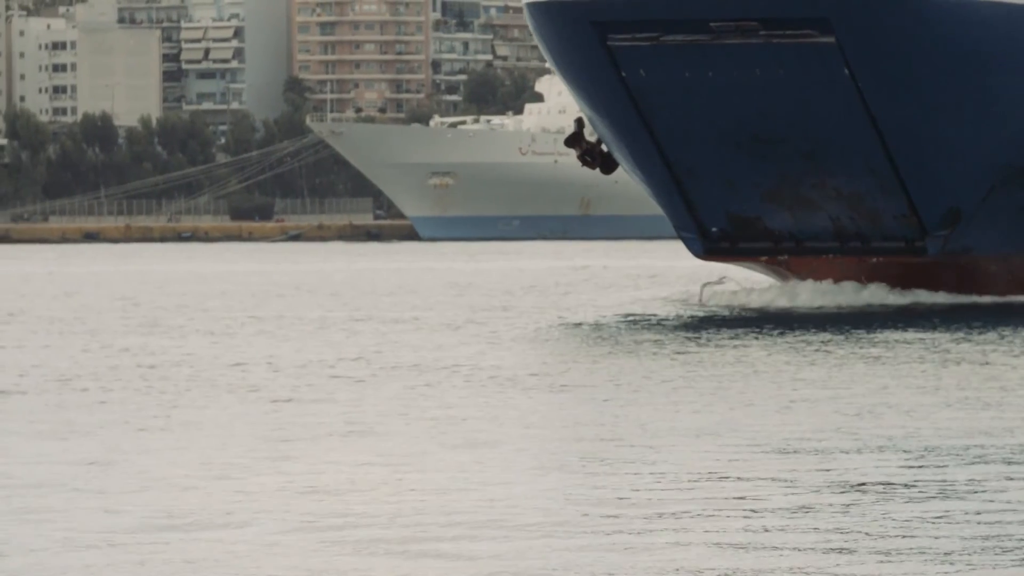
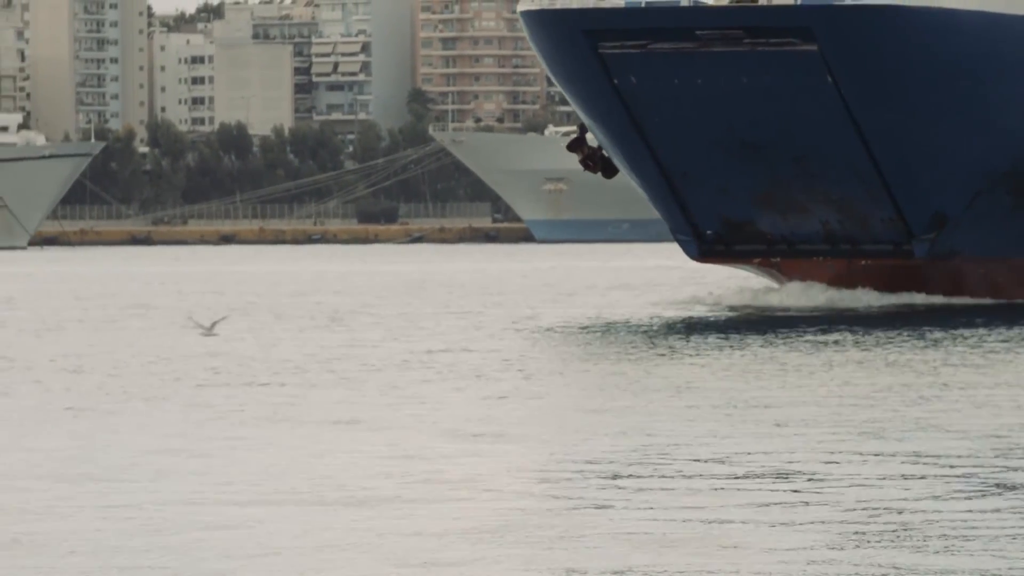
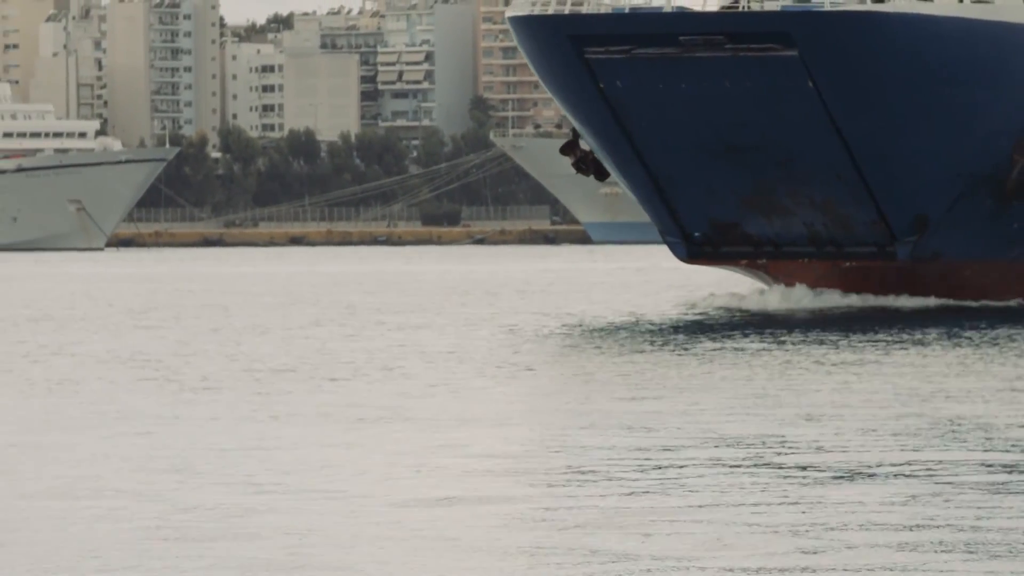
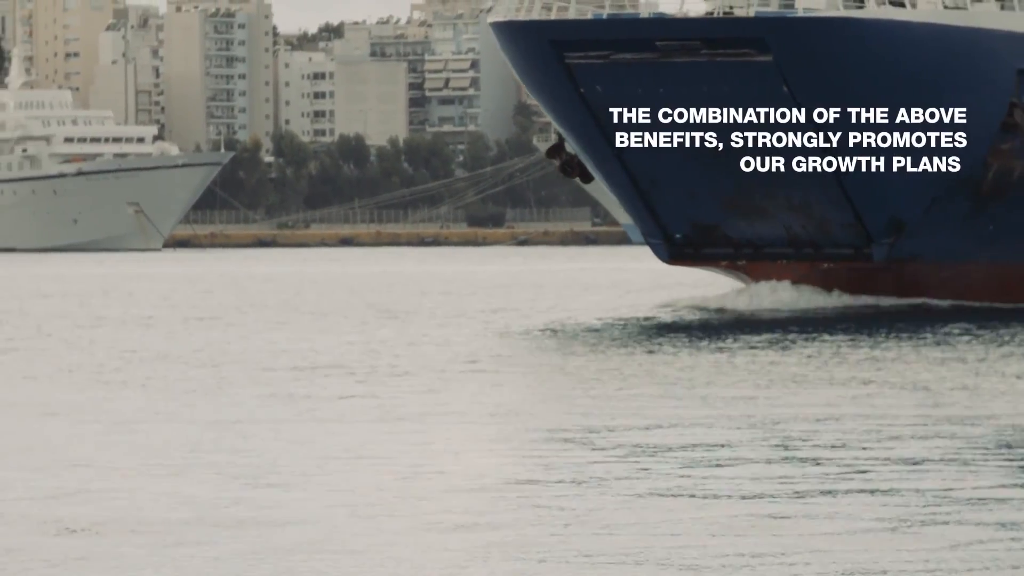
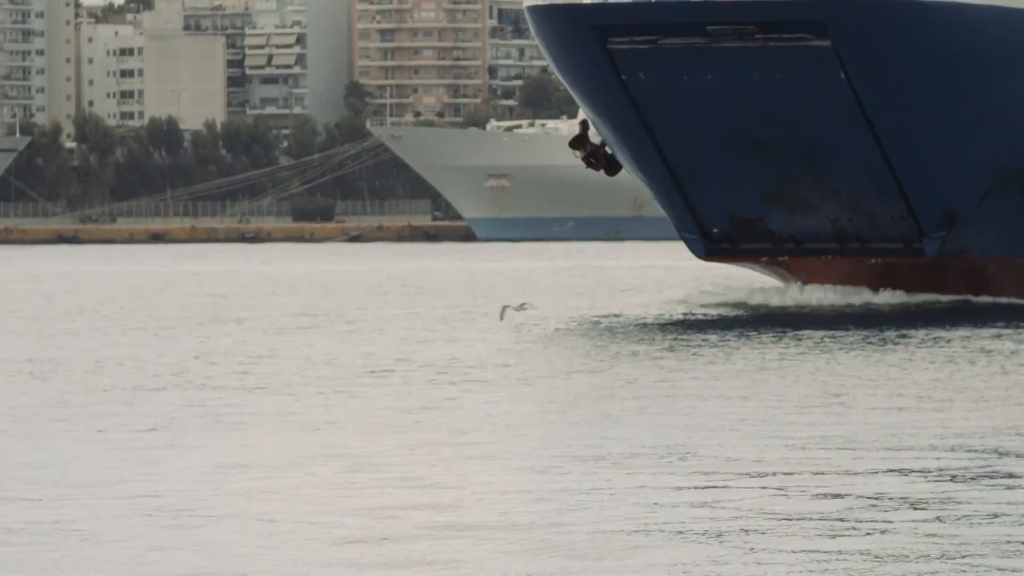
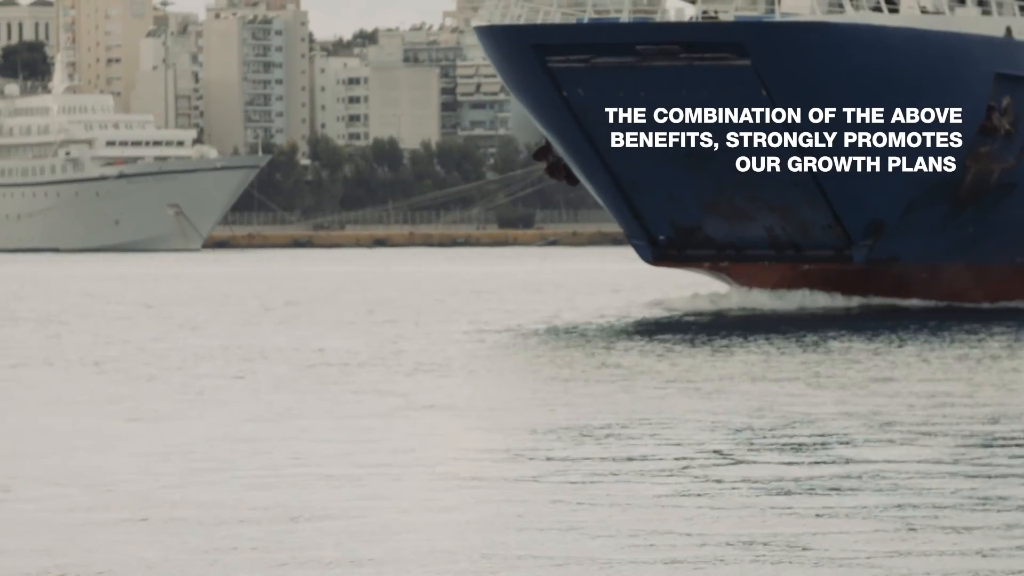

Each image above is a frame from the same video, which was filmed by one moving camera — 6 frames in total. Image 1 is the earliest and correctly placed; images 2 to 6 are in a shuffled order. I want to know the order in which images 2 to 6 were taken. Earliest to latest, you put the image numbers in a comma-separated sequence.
5, 2, 3, 4, 6
